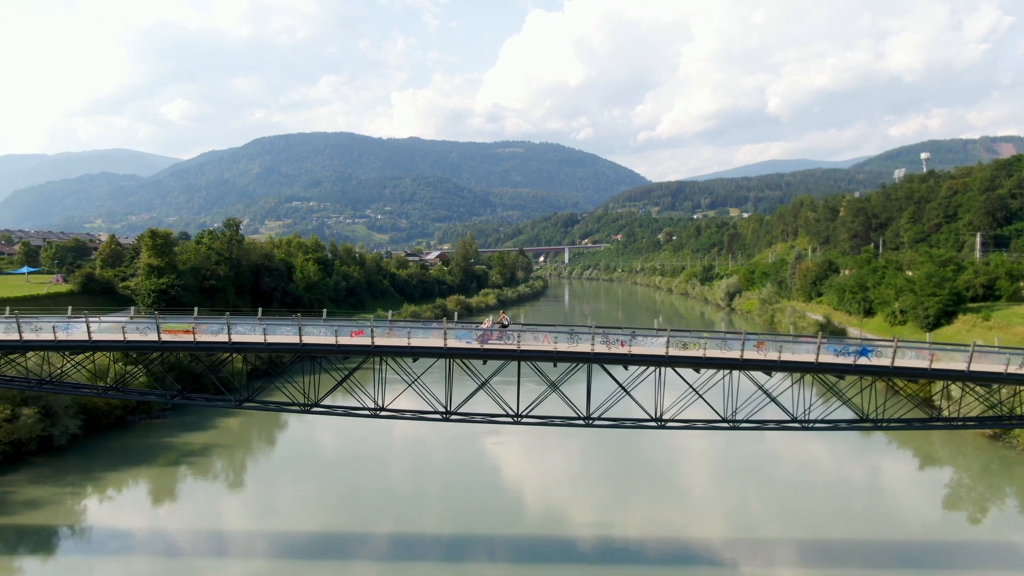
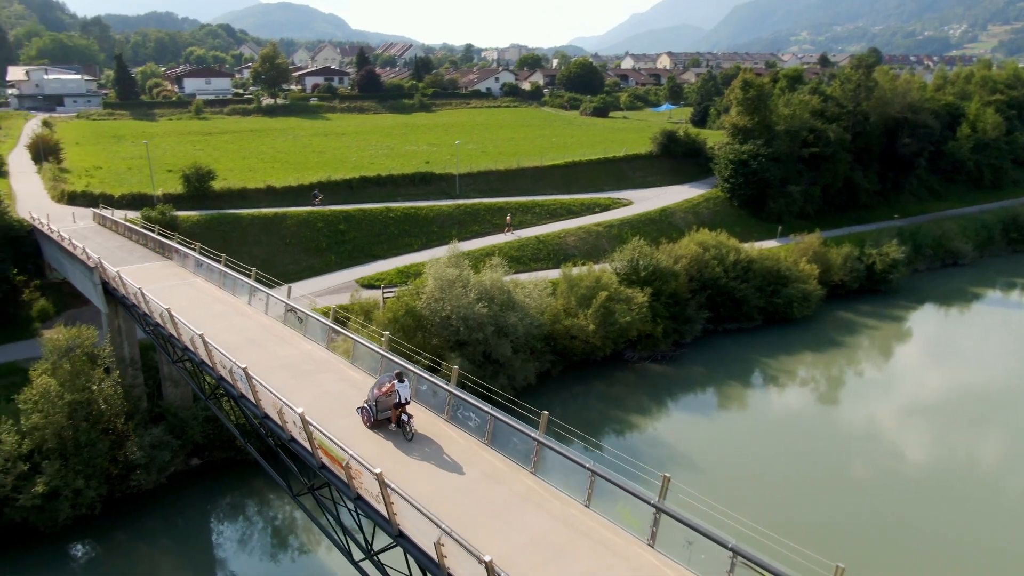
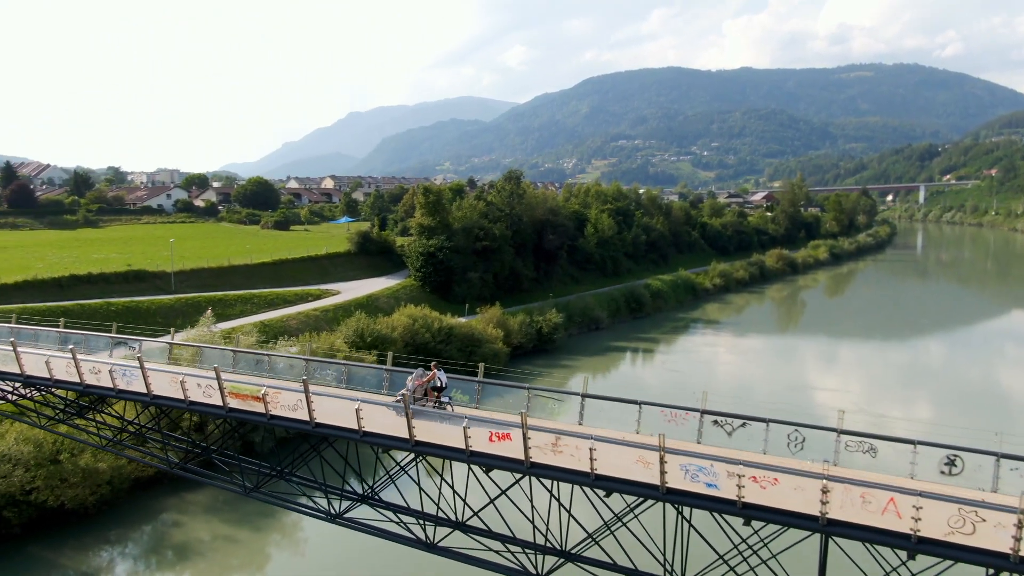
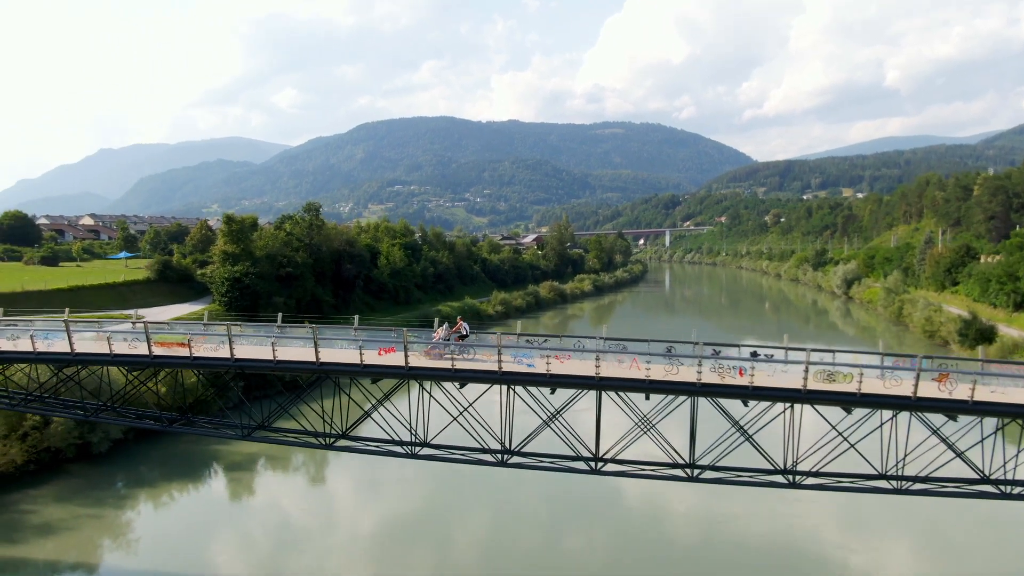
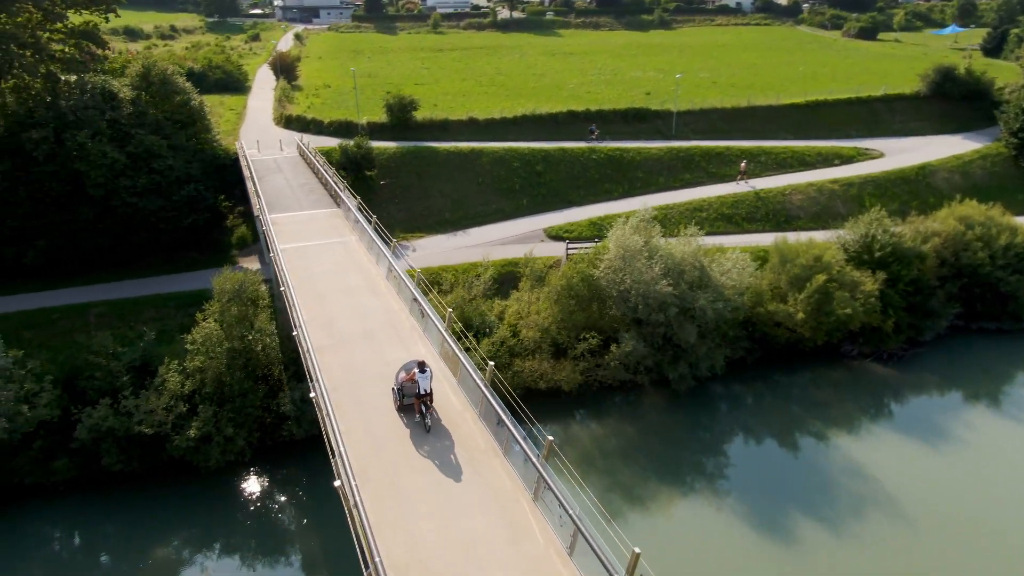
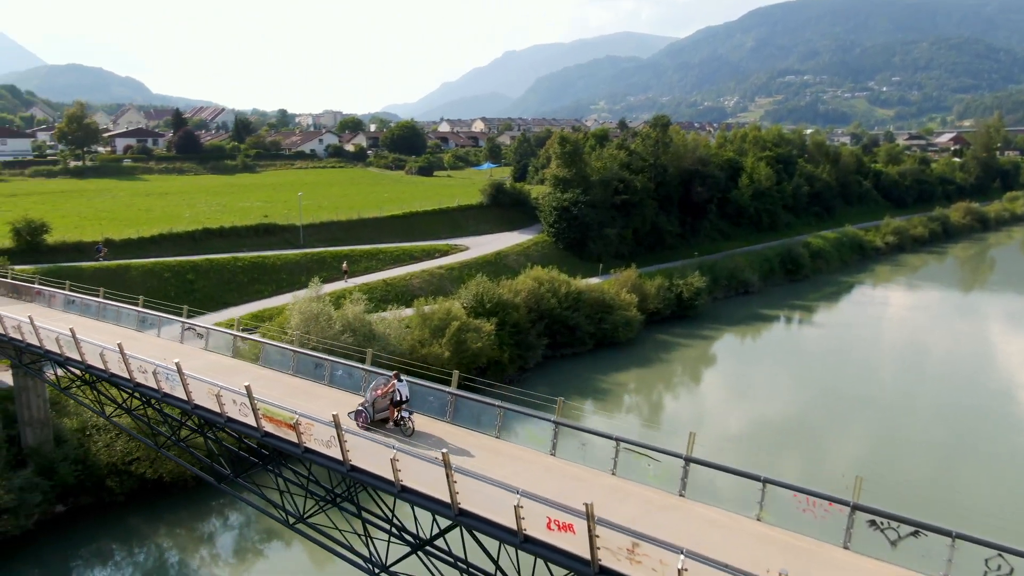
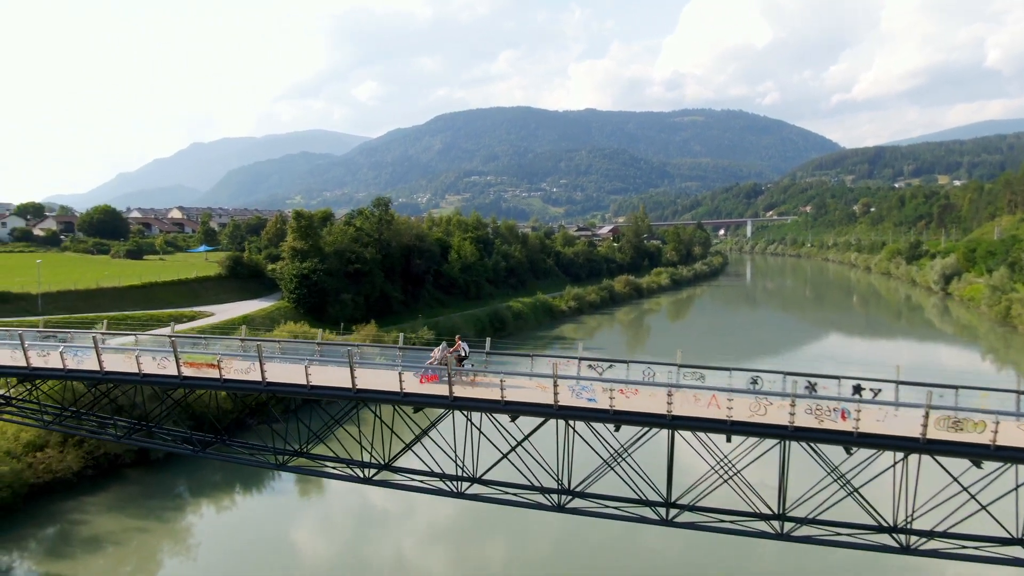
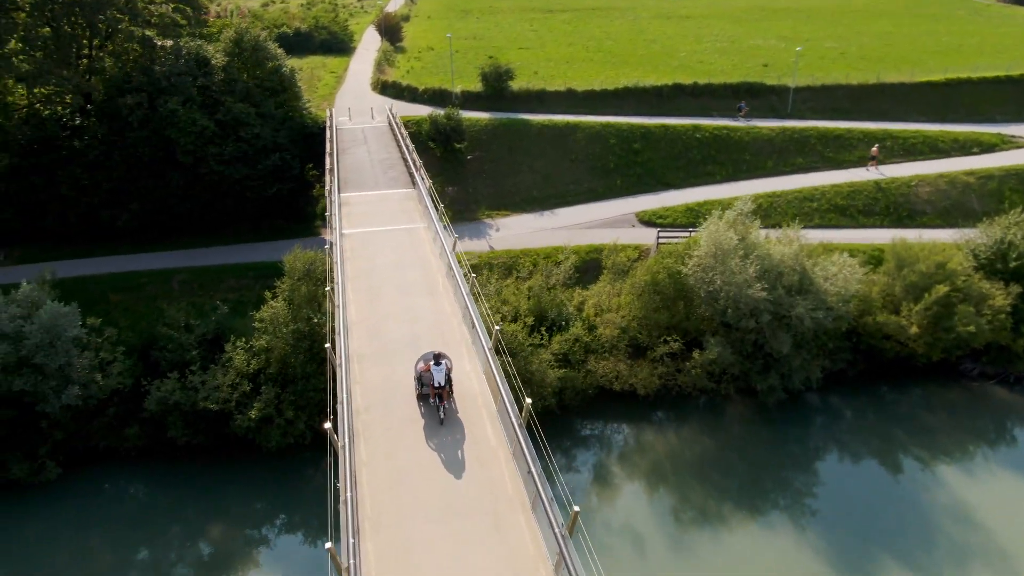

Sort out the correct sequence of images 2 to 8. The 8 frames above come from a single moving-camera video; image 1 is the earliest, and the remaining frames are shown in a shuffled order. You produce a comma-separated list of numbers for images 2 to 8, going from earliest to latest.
4, 7, 3, 6, 2, 5, 8
